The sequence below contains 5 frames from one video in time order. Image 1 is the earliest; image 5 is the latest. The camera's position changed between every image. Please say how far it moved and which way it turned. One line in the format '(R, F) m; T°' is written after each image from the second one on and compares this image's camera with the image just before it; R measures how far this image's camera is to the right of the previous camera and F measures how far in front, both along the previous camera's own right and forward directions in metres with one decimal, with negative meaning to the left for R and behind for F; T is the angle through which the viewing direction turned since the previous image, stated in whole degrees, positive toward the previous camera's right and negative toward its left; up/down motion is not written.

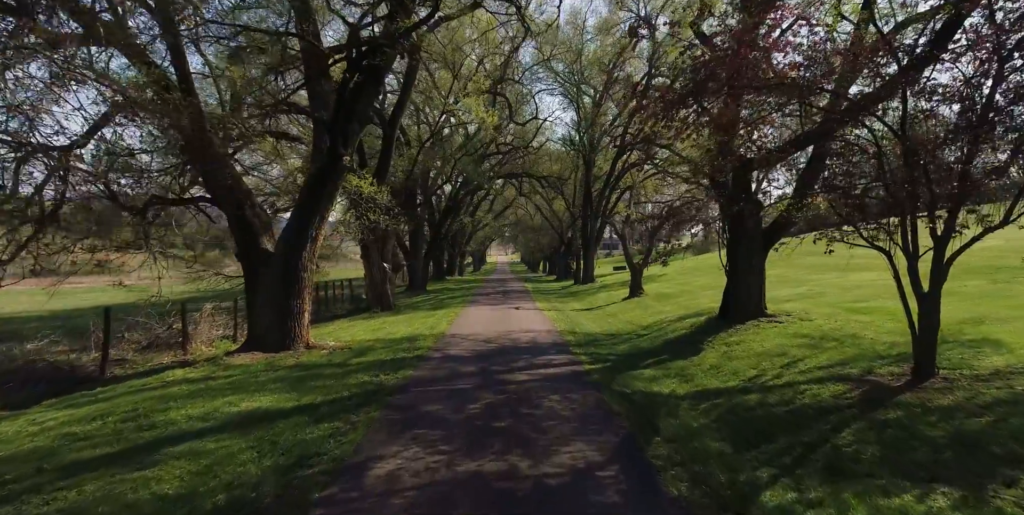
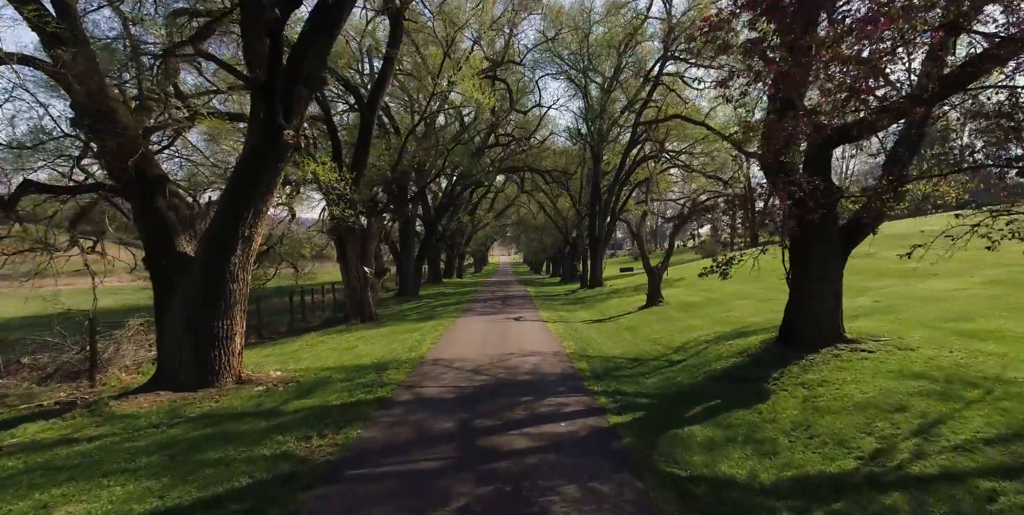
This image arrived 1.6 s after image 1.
(+0.1, +2.8) m; 0°
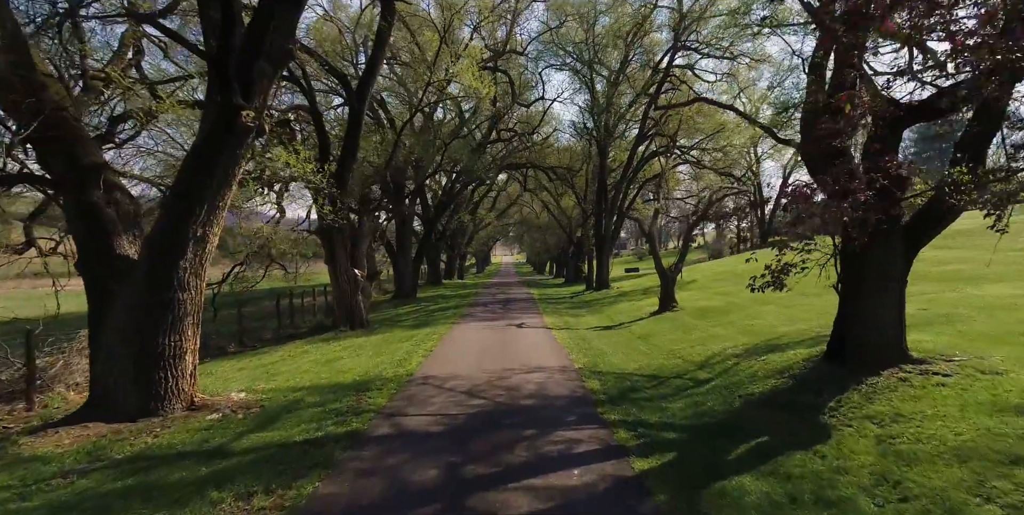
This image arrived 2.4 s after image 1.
(0.0, +1.4) m; 0°
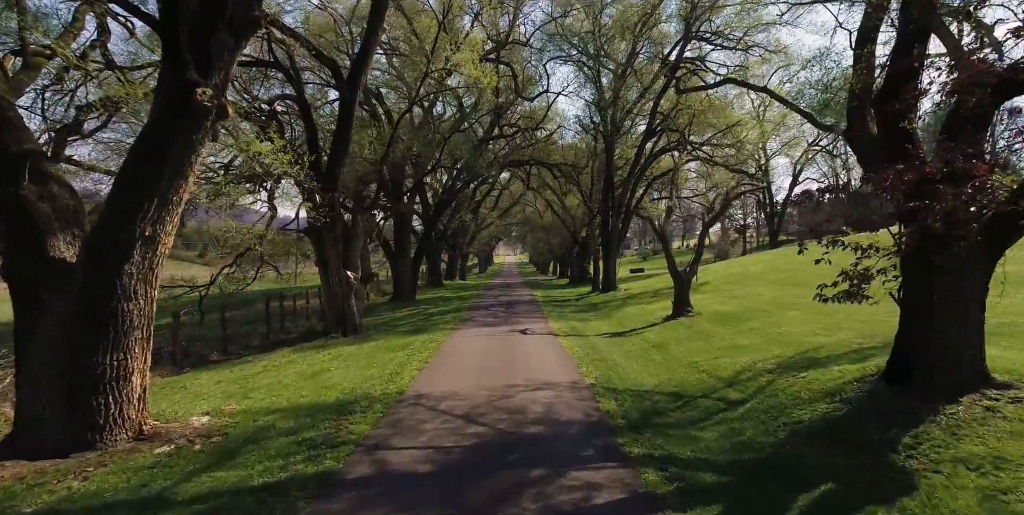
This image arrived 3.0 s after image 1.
(0.0, +1.1) m; 0°
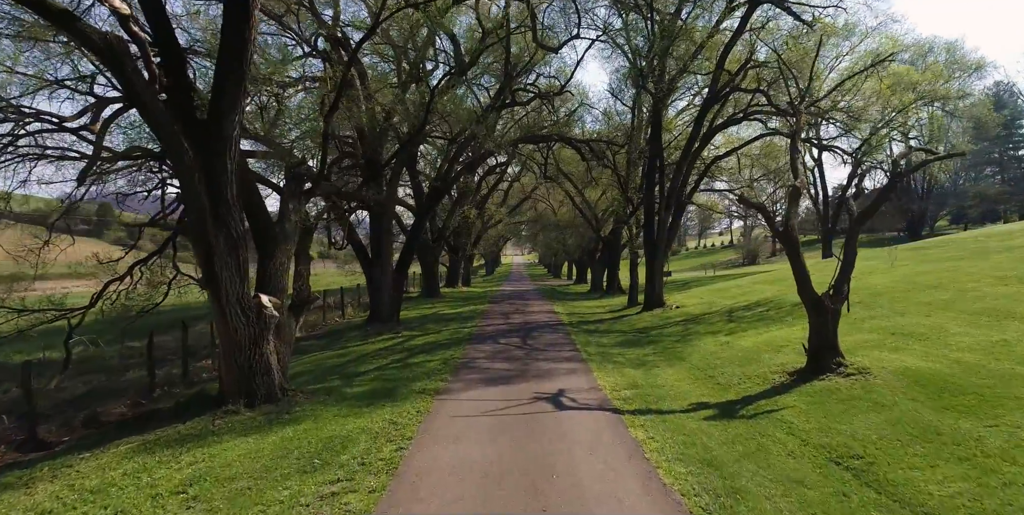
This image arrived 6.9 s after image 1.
(-0.3, +6.9) m; -1°
